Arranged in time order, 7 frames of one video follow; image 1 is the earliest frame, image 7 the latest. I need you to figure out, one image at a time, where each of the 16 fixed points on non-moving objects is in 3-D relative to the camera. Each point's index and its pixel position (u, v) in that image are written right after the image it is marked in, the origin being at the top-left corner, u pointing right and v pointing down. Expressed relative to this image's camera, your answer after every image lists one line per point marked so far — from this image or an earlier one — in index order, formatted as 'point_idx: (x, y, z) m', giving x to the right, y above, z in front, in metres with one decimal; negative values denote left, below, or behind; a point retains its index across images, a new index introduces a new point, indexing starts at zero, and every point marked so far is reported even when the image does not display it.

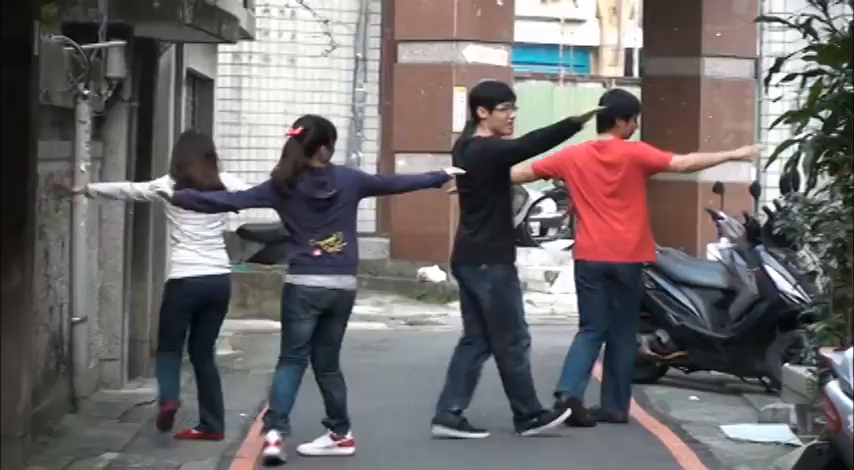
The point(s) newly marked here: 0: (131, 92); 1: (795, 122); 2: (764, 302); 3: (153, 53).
0: (-1.7, +0.8, +8.3) m
1: (+1.7, +0.5, +6.6) m
2: (+1.8, -0.4, +8.1) m
3: (-1.6, +1.1, +8.7) m
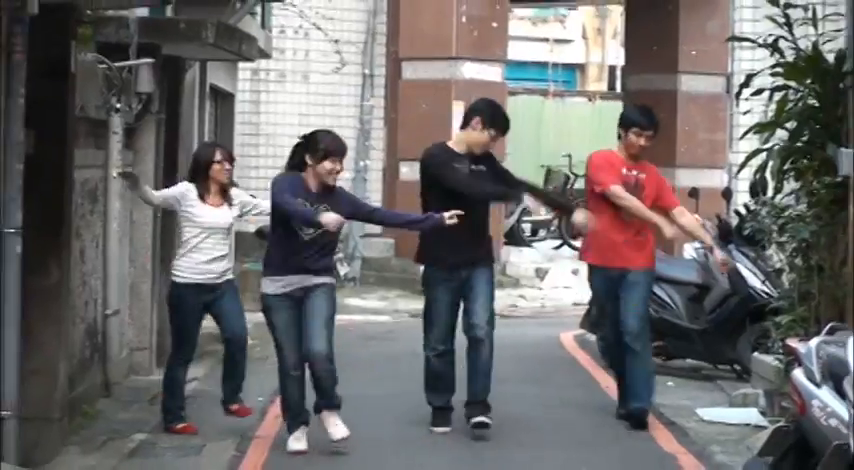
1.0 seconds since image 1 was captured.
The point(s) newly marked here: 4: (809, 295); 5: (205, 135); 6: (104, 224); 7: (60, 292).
0: (-1.7, +0.8, +9.0) m
1: (+1.7, +0.5, +7.3) m
2: (+1.8, -0.4, +8.7) m
3: (-1.6, +1.1, +9.3) m
4: (+2.0, -0.3, +7.3) m
5: (-1.7, +0.7, +10.8) m
6: (-1.8, +0.1, +8.2) m
7: (-1.9, -0.3, +7.1) m
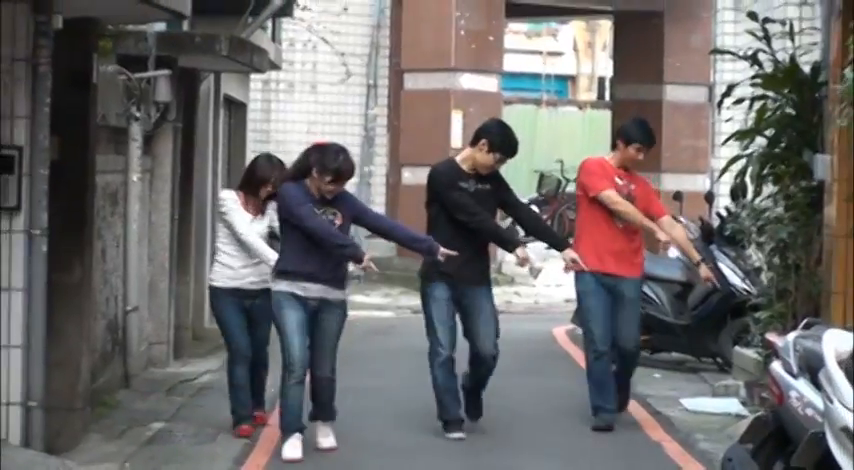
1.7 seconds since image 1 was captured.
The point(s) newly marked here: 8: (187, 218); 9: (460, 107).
0: (-1.7, +0.8, +9.4) m
1: (+1.7, +0.5, +7.7) m
2: (+1.9, -0.4, +9.2) m
3: (-1.6, +1.0, +9.8) m
4: (+2.0, -0.3, +7.7) m
5: (-1.7, +0.7, +11.3) m
6: (-1.8, +0.1, +8.6) m
7: (-1.9, -0.3, +7.6) m
8: (-1.7, +0.1, +9.9) m
9: (+0.4, +1.4, +15.5) m
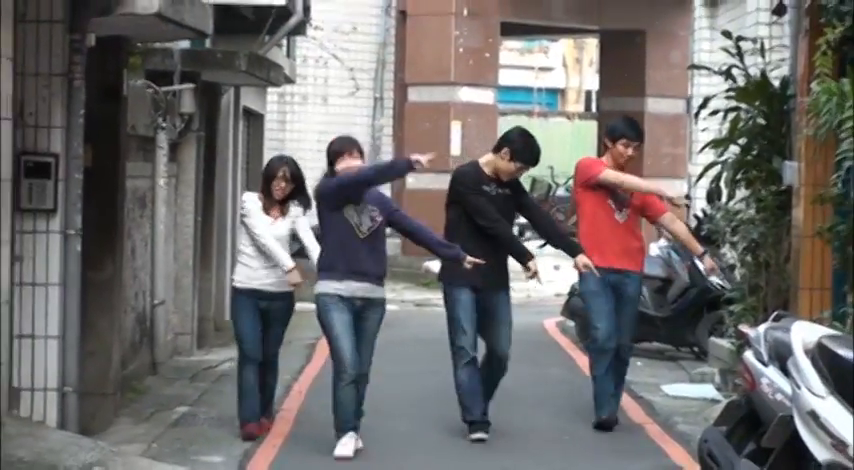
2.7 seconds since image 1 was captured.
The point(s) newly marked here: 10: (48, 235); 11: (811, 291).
0: (-1.7, +0.8, +10.1) m
1: (+1.7, +0.5, +8.4) m
2: (+1.9, -0.4, +9.9) m
3: (-1.6, +1.0, +10.5) m
4: (+2.0, -0.3, +8.4) m
5: (-1.6, +0.7, +12.0) m
6: (-1.8, +0.1, +9.3) m
7: (-1.8, -0.3, +8.3) m
8: (-1.7, +0.1, +10.6) m
9: (+0.4, +1.4, +16.2) m
10: (-2.1, 0.0, +7.8) m
11: (+2.2, -0.3, +8.3) m
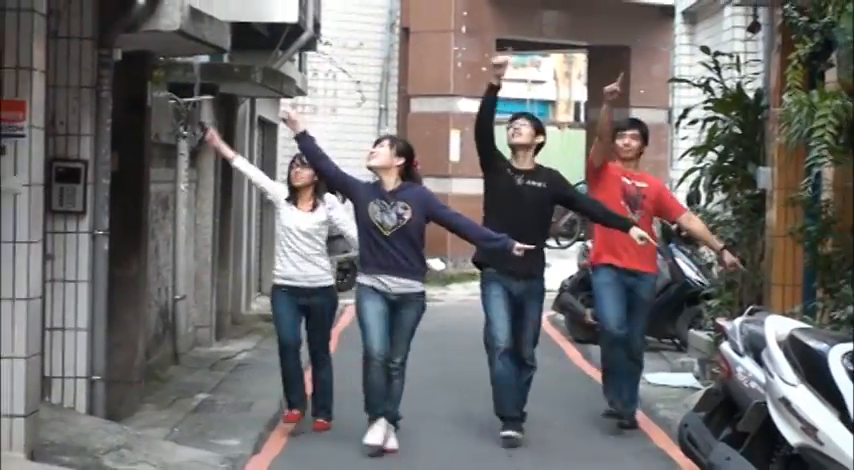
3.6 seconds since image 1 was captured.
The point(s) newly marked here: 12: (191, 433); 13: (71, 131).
0: (-1.6, +0.8, +10.8) m
1: (+1.7, +0.5, +9.1) m
2: (+1.9, -0.4, +10.5) m
3: (-1.6, +1.0, +11.2) m
4: (+2.0, -0.3, +9.1) m
5: (-1.6, +0.8, +12.6) m
6: (-1.8, +0.1, +10.0) m
7: (-1.8, -0.3, +9.0) m
8: (-1.6, +0.1, +11.3) m
9: (+0.5, +1.4, +16.9) m
10: (-2.1, 0.0, +8.5) m
11: (+2.3, -0.3, +8.9) m
12: (-1.4, -1.2, +8.5) m
13: (-2.1, +0.6, +8.4) m
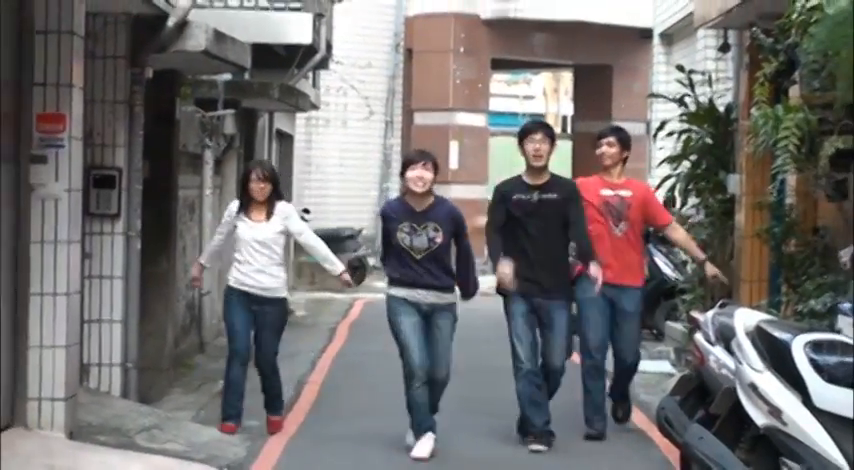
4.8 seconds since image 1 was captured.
0: (-1.6, +0.8, +11.7) m
1: (+1.8, +0.5, +10.0) m
2: (+1.9, -0.4, +11.5) m
3: (-1.5, +1.0, +12.1) m
4: (+2.0, -0.3, +10.0) m
5: (-1.6, +0.7, +13.6) m
6: (-1.8, +0.1, +11.0) m
7: (-1.8, -0.3, +9.9) m
8: (-1.6, +0.1, +12.2) m
9: (+0.5, +1.4, +17.8) m
10: (-2.1, 0.0, +9.4) m
11: (+2.3, -0.3, +9.8) m
12: (-1.4, -1.2, +9.4) m
13: (-2.1, +0.6, +9.4) m
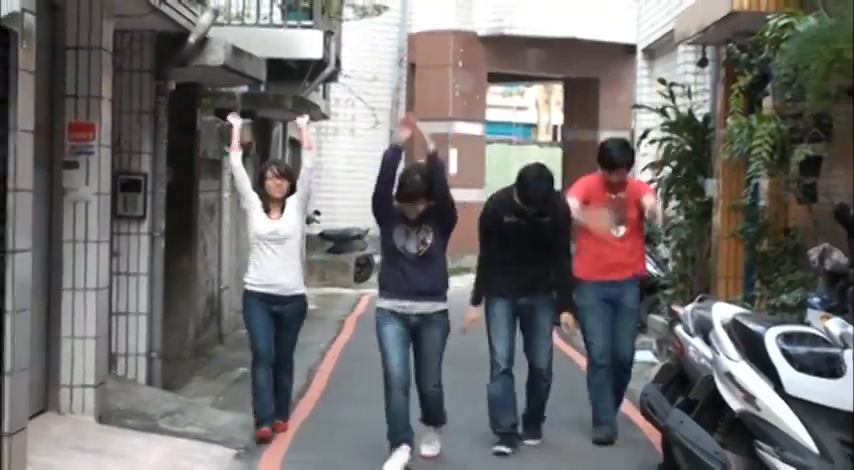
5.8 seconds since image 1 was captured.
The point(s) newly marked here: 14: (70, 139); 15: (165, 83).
0: (-1.6, +0.8, +12.6) m
1: (+1.8, +0.5, +10.8) m
2: (+1.9, -0.4, +12.3) m
3: (-1.5, +1.1, +13.0) m
4: (+2.0, -0.3, +10.8) m
5: (-1.5, +0.8, +14.4) m
6: (-1.8, +0.1, +11.8) m
7: (-1.8, -0.3, +10.8) m
8: (-1.6, +0.1, +13.1) m
9: (+0.6, +1.5, +18.6) m
10: (-2.1, 0.0, +10.2) m
11: (+2.3, -0.3, +10.7) m
12: (-1.4, -1.2, +10.3) m
13: (-2.1, +0.6, +10.2) m
14: (-2.2, +0.6, +8.6) m
15: (-1.9, +1.1, +10.4) m
